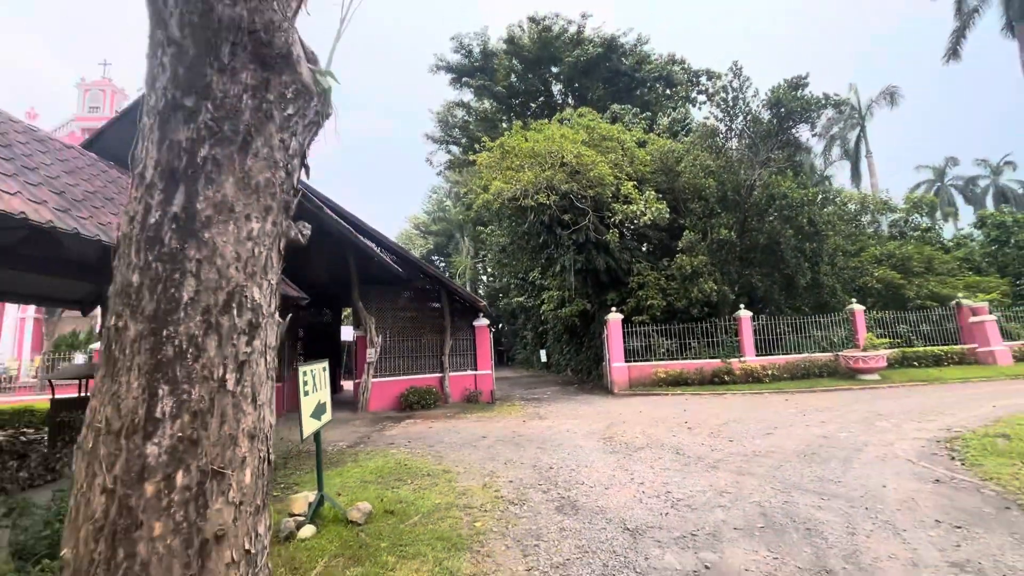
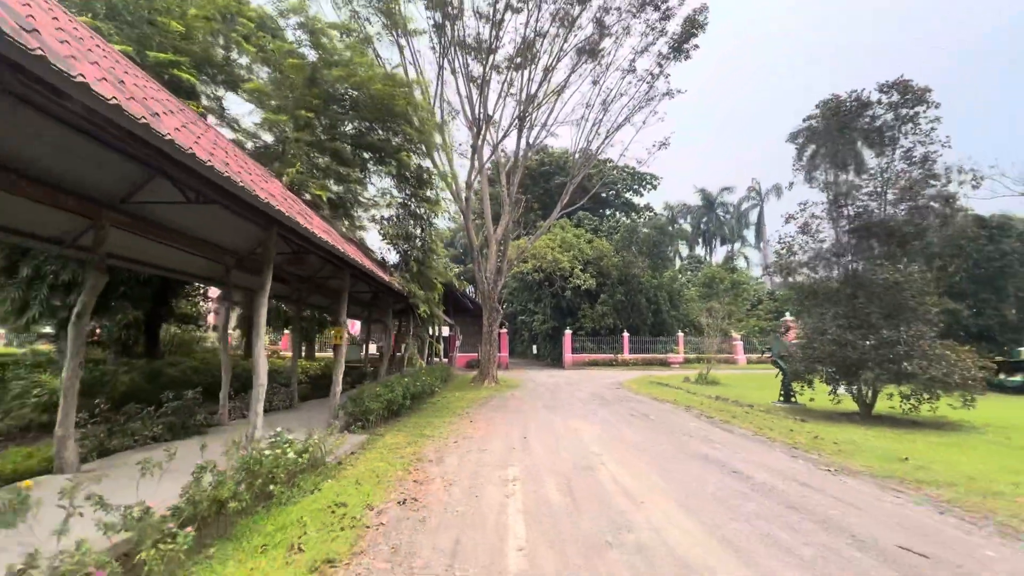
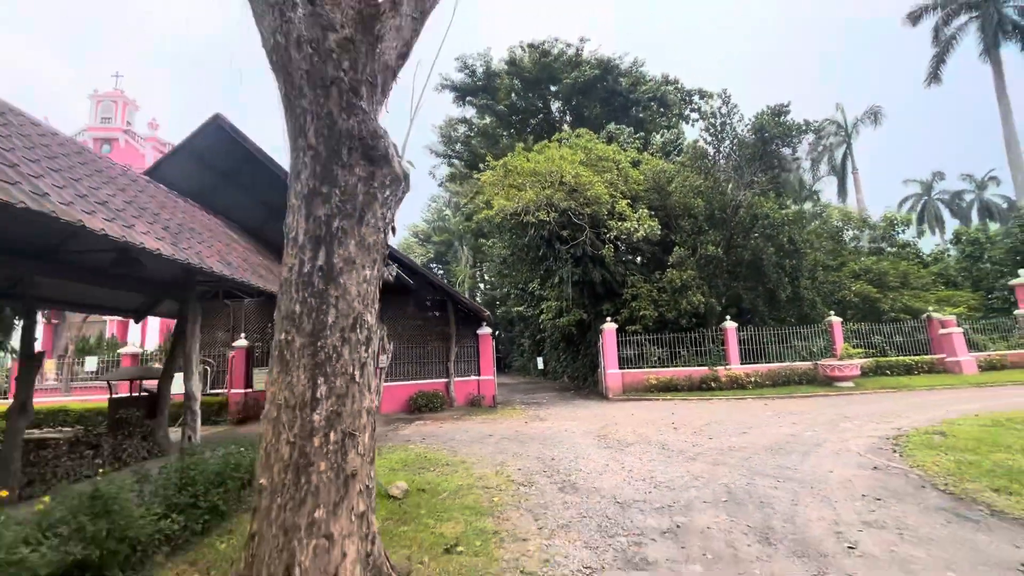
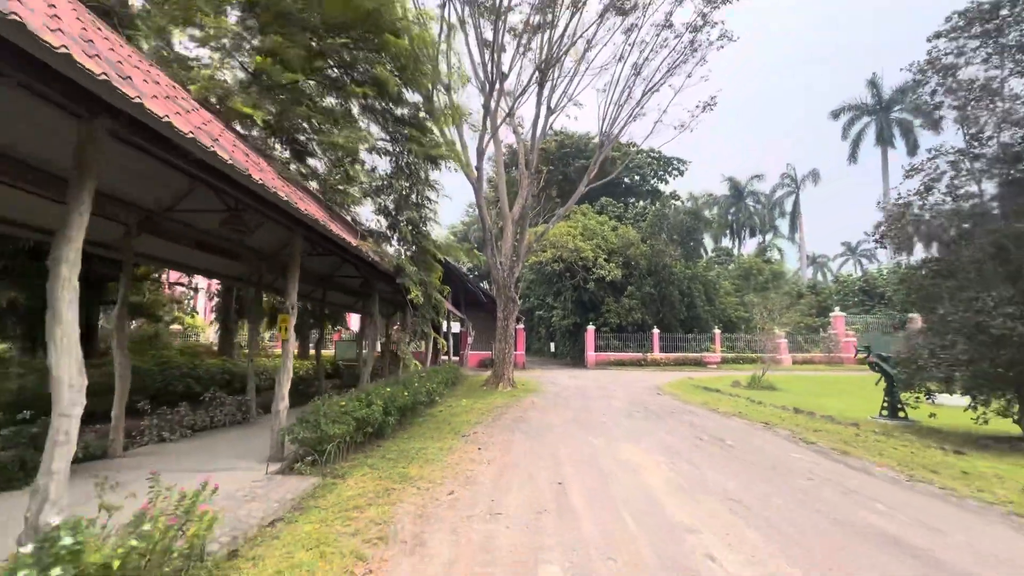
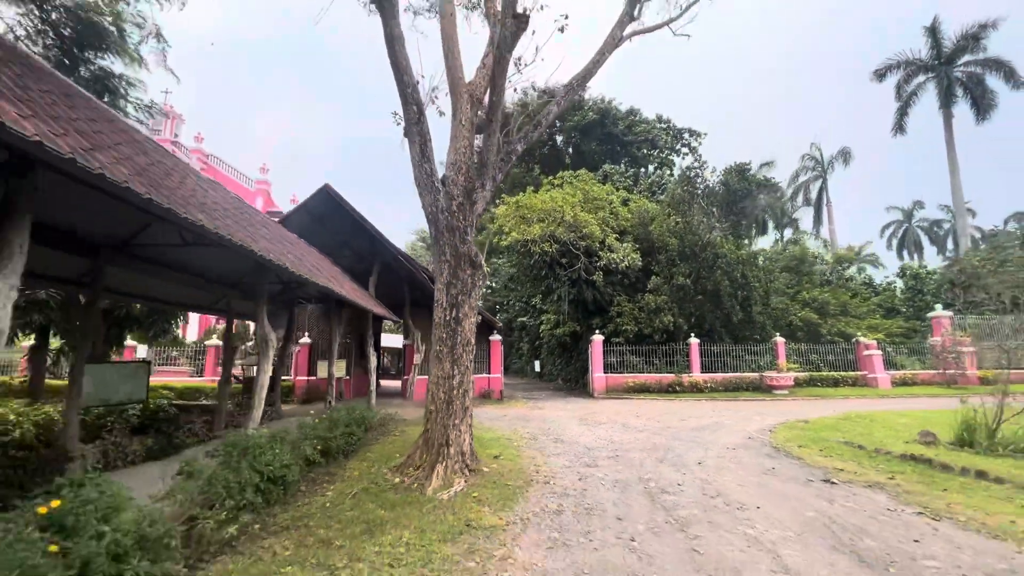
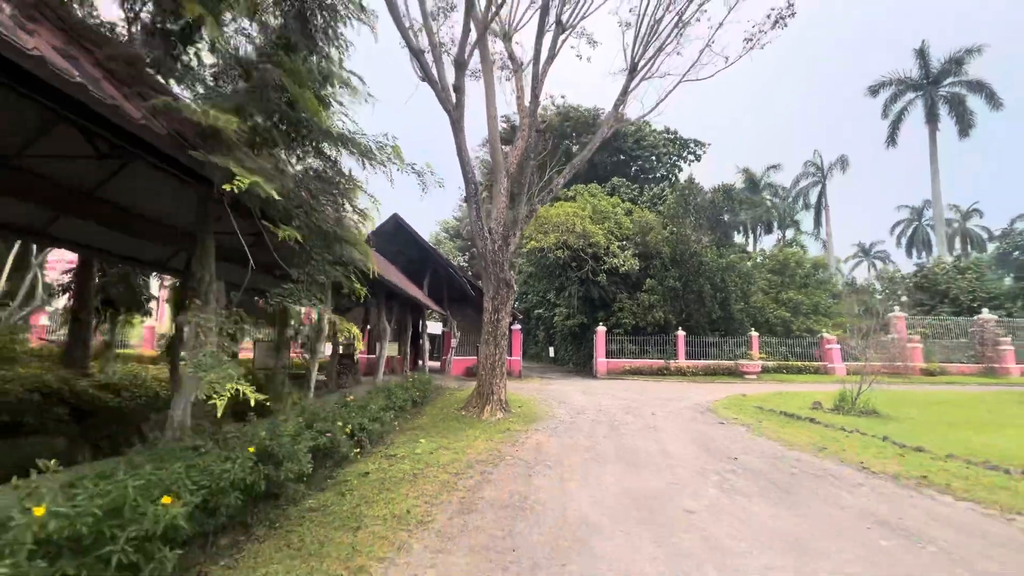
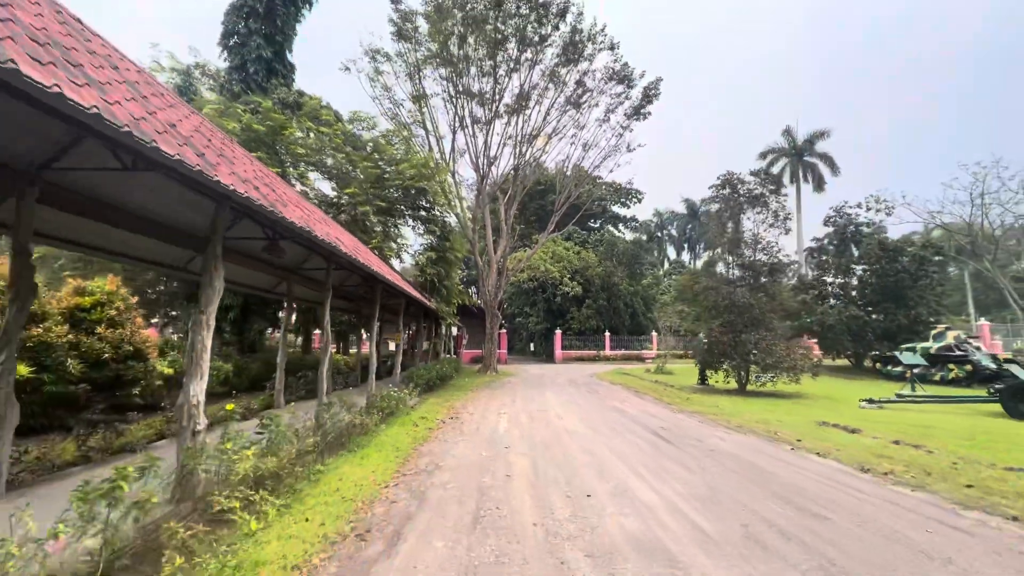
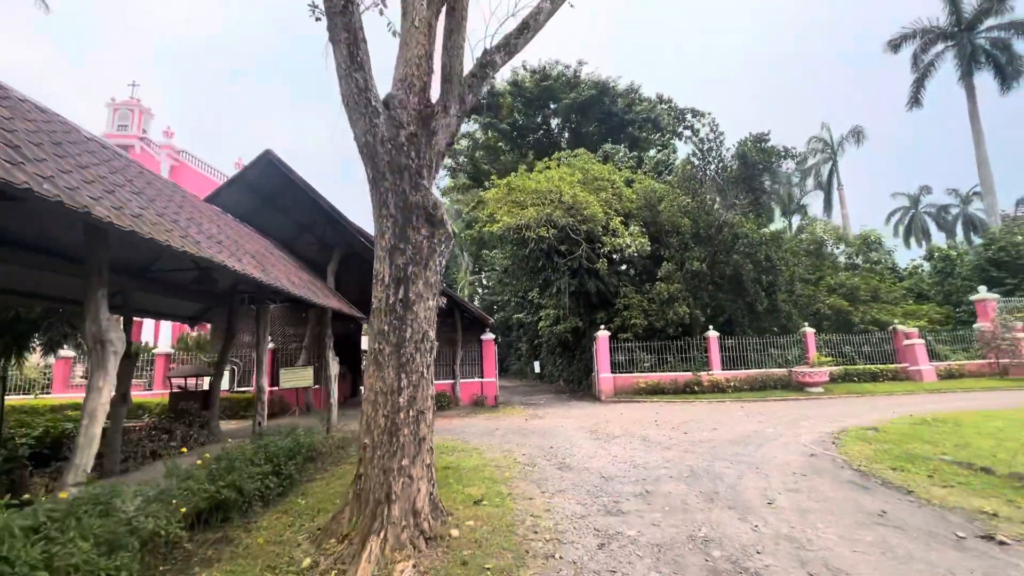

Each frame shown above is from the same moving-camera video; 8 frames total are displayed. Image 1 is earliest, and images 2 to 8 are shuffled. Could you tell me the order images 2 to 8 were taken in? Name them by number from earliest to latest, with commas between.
3, 8, 5, 6, 4, 2, 7
